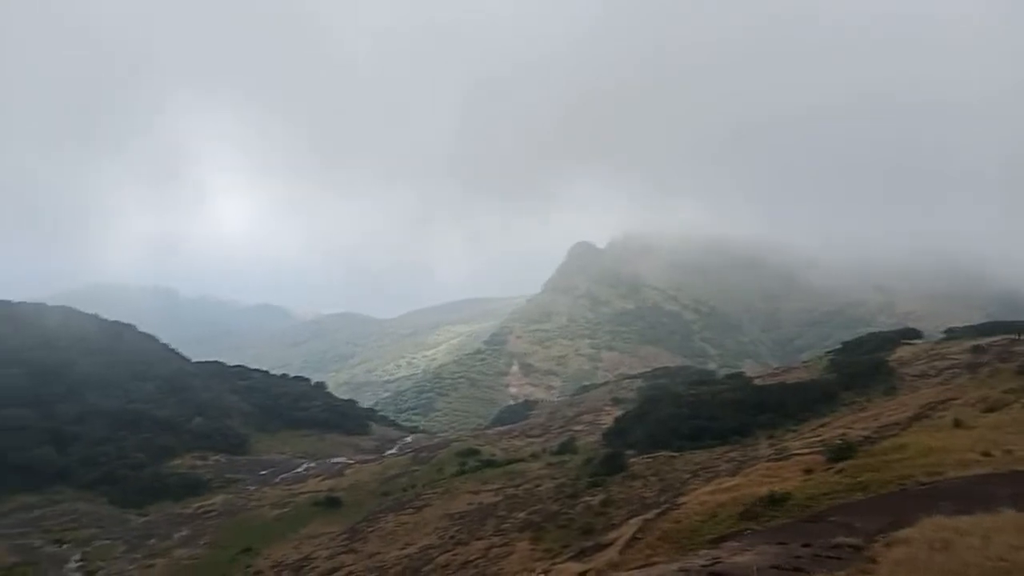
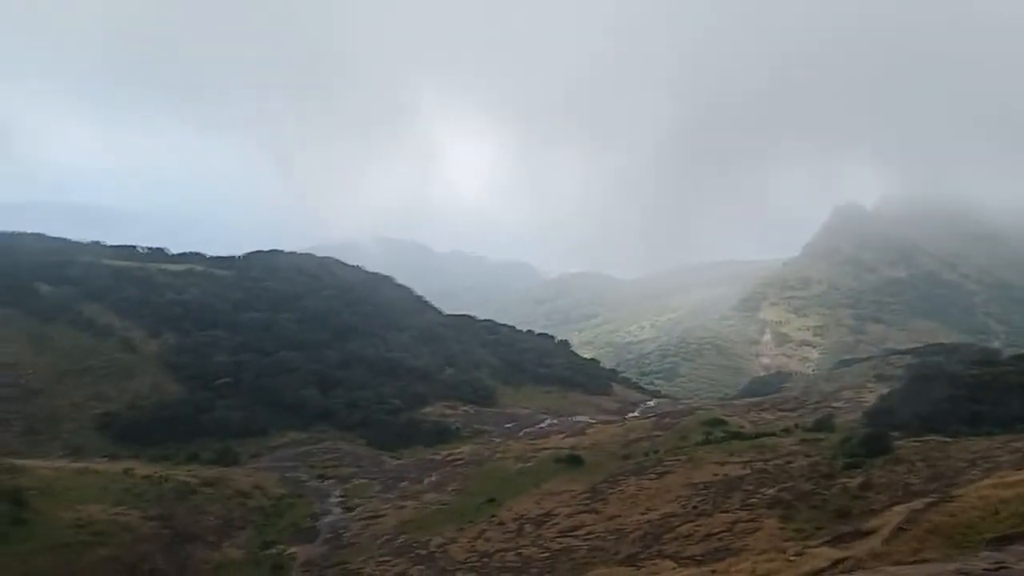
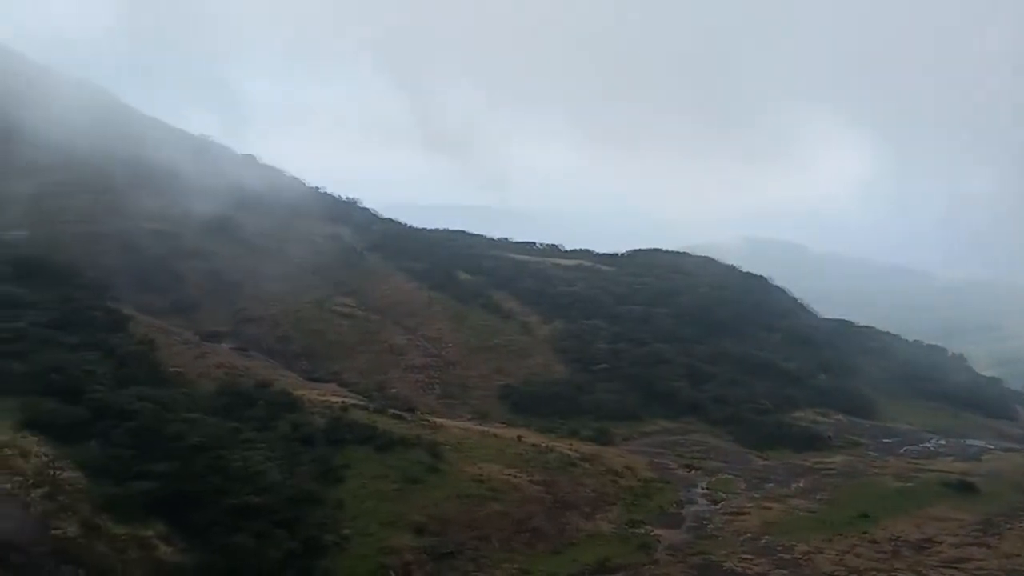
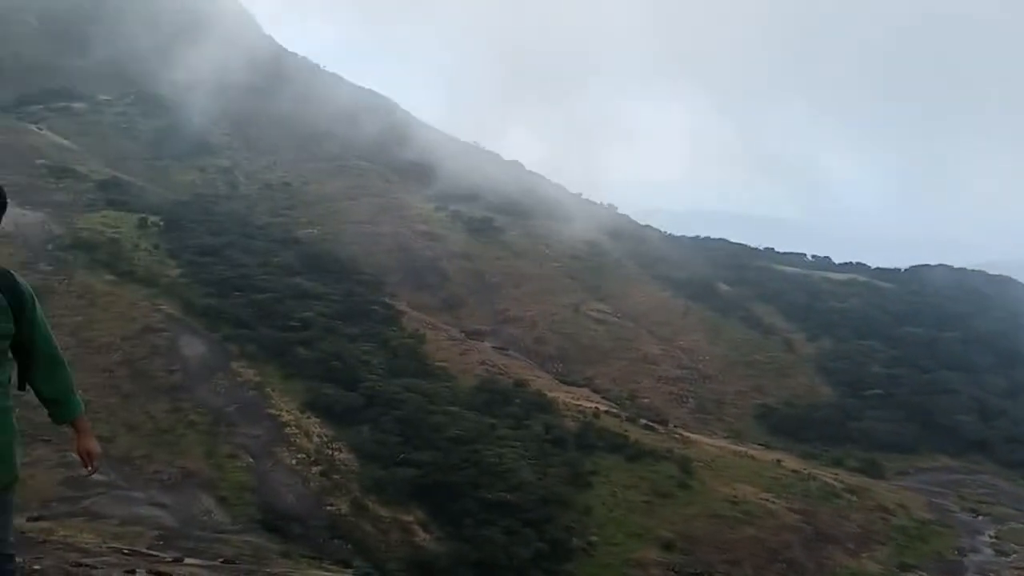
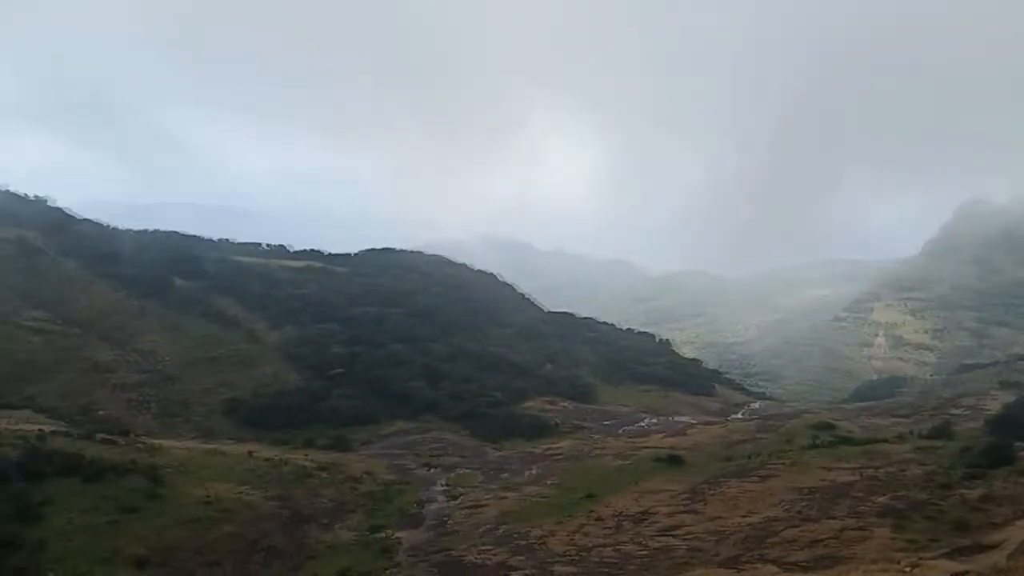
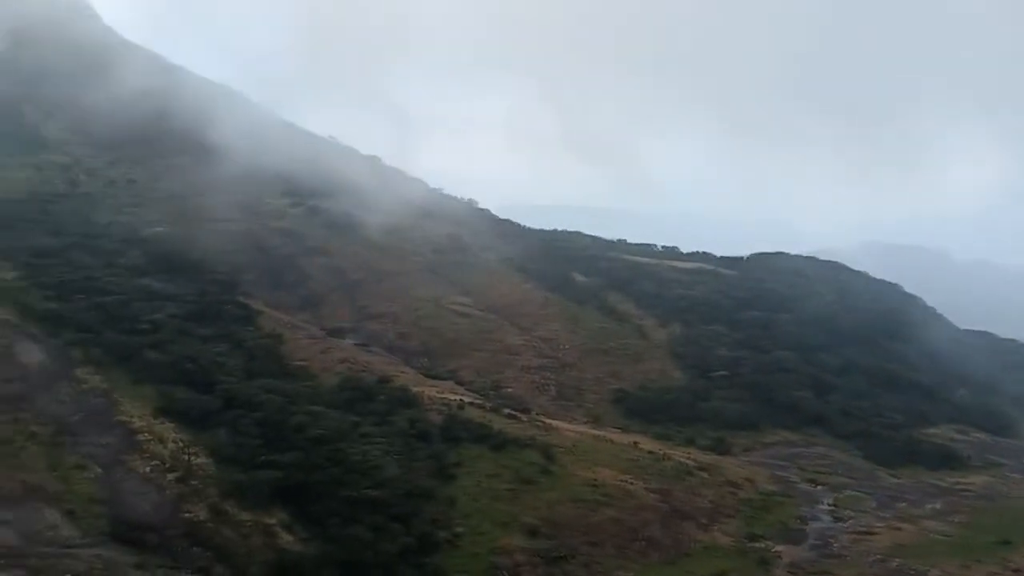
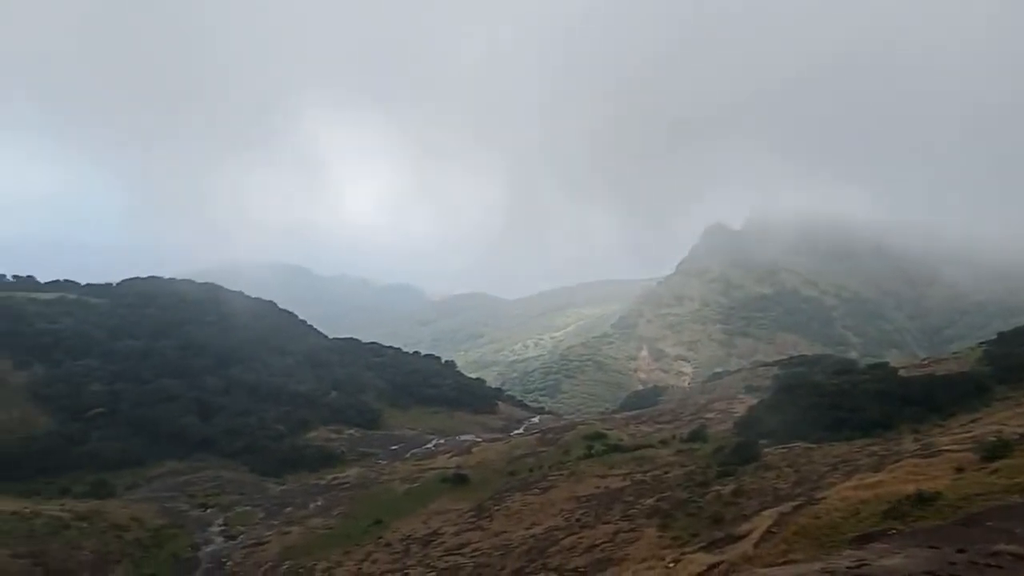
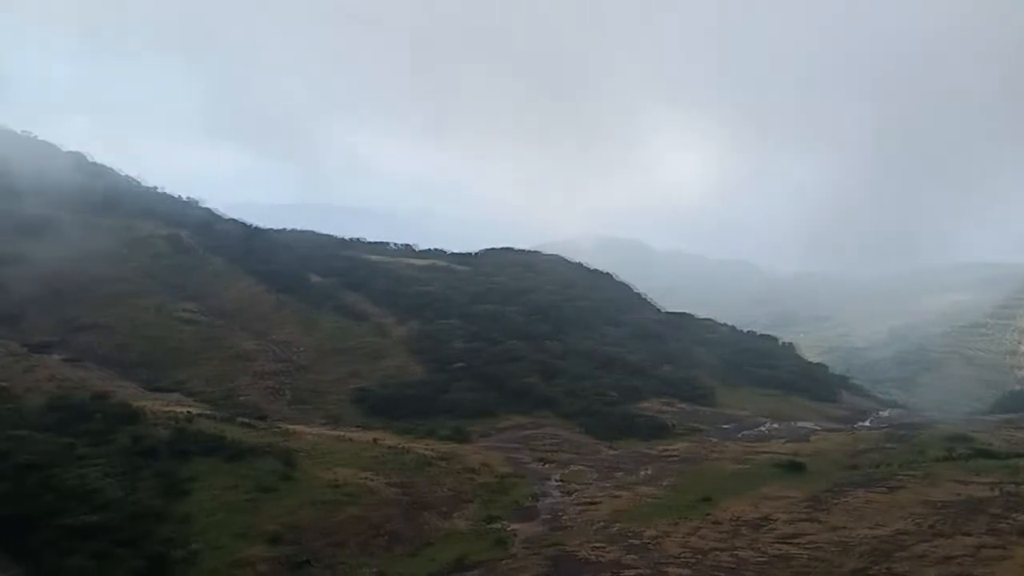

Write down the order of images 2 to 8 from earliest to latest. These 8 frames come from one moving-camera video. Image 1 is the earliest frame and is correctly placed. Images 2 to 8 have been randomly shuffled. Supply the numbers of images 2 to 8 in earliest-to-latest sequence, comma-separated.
7, 2, 5, 8, 3, 6, 4
